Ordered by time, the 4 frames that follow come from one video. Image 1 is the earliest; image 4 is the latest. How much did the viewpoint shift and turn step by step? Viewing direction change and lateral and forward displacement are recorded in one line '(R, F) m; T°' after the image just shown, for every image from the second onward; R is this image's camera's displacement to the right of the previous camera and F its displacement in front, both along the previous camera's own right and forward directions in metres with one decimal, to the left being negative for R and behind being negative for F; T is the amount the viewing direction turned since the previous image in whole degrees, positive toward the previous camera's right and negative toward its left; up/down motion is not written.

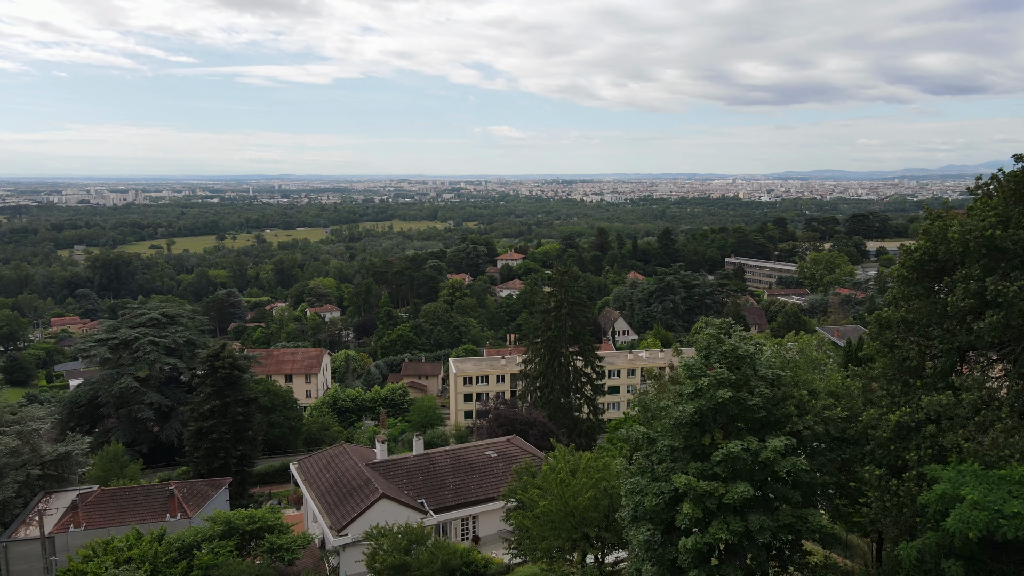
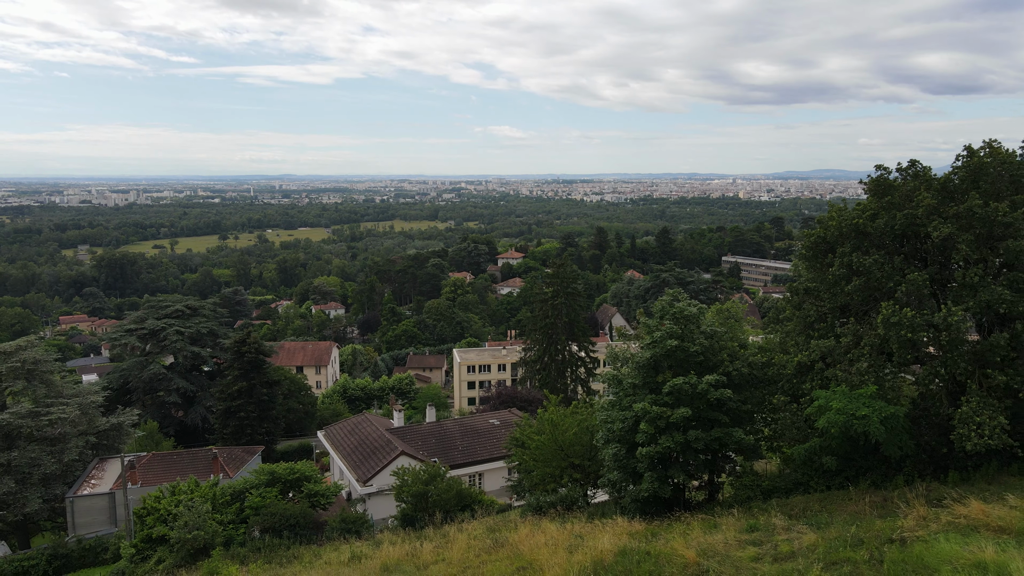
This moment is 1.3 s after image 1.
(0.0, -2.1) m; 0°
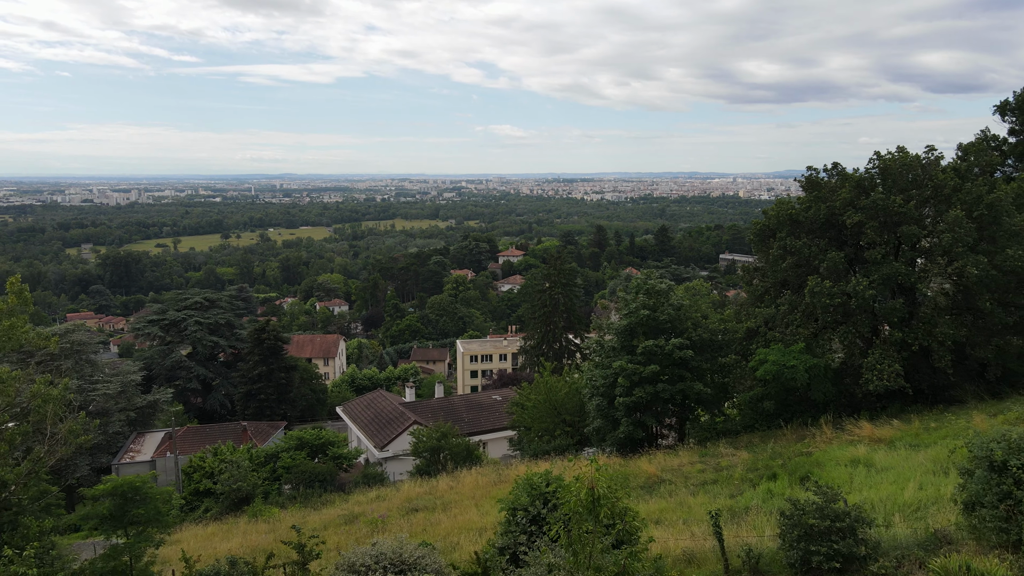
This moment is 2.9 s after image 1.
(0.0, -1.8) m; 0°
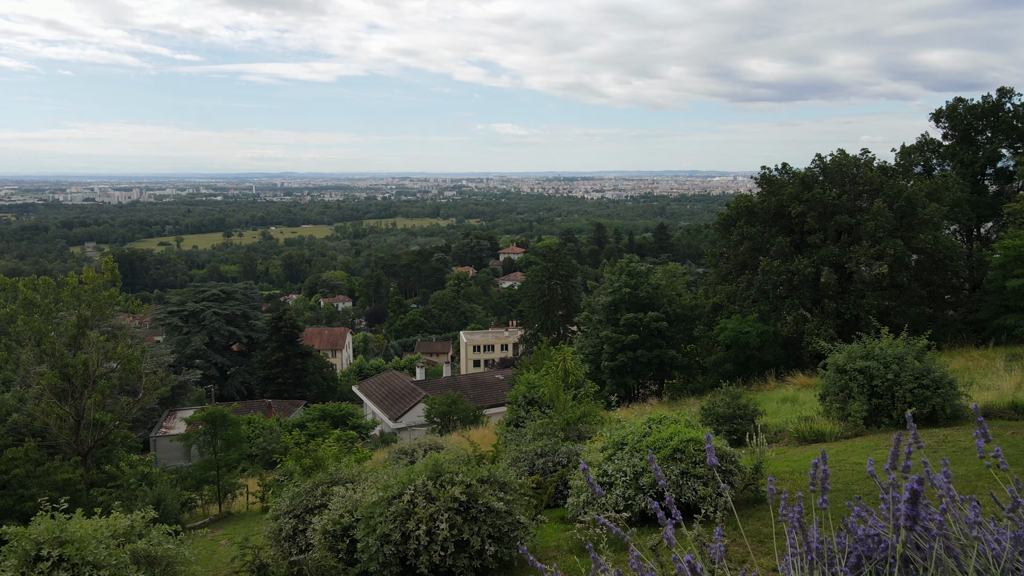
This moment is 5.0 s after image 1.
(0.0, -1.8) m; 0°
